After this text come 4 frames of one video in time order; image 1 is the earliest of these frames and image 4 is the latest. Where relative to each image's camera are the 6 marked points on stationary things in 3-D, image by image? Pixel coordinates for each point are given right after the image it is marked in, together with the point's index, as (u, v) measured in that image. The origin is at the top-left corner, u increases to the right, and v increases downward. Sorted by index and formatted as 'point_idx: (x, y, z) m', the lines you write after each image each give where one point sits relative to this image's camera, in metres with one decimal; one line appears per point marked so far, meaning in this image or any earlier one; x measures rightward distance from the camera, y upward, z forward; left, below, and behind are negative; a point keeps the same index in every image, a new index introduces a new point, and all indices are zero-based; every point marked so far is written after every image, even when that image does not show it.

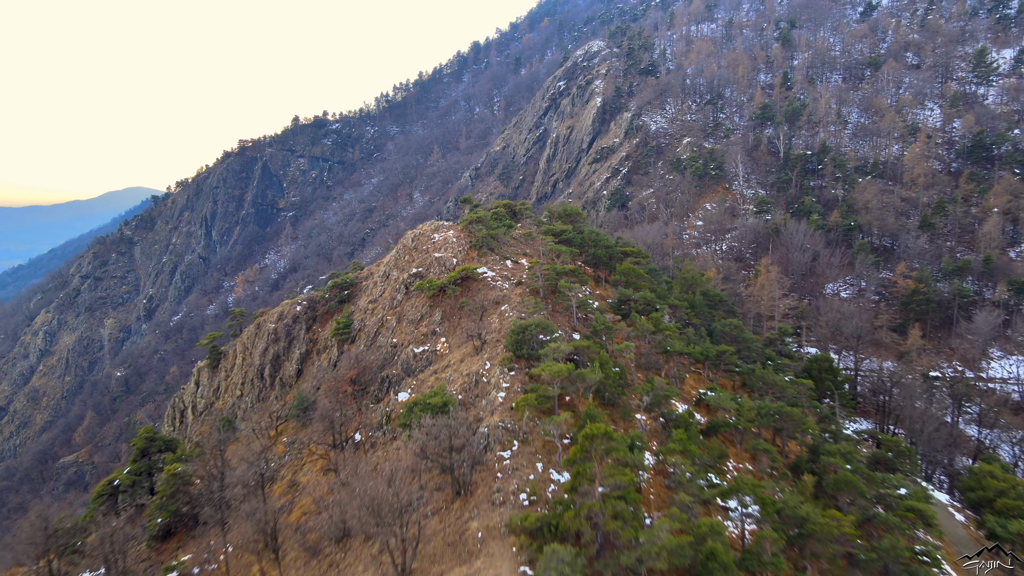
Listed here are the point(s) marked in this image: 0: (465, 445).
0: (-0.9, -2.9, +13.9) m
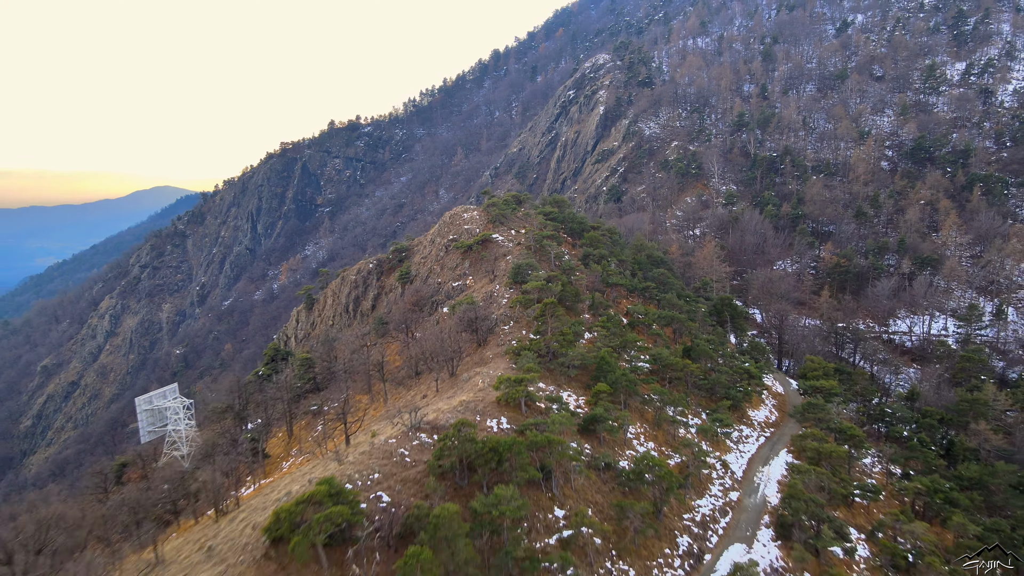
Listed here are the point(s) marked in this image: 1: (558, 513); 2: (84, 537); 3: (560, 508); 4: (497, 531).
0: (-1.0, -1.2, +25.4) m
1: (+0.9, -4.7, +15.6) m
2: (-10.0, -5.7, +17.1) m
3: (+1.0, -4.6, +15.8) m
4: (-0.3, -4.5, +14.0) m
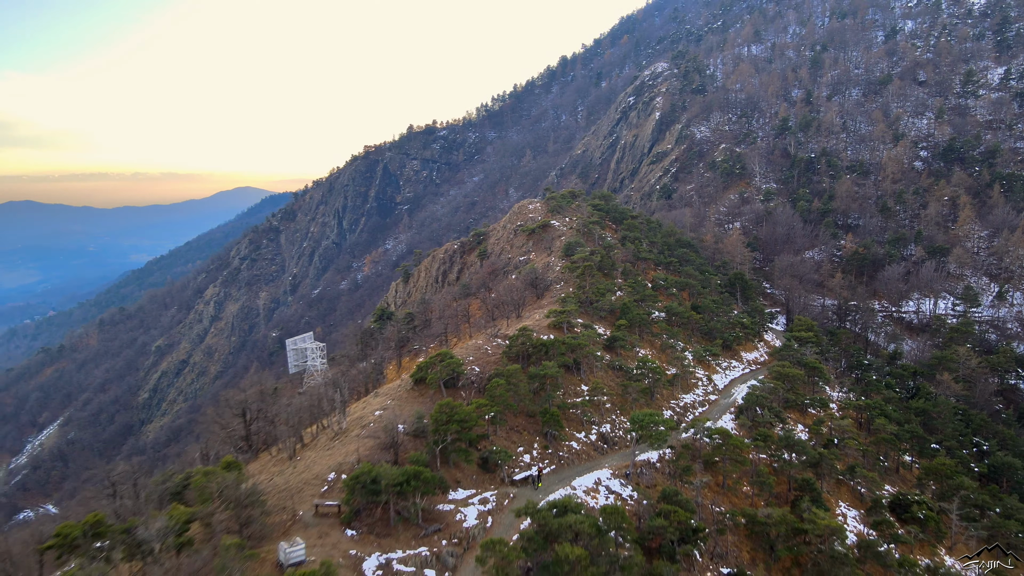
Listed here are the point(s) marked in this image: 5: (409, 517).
0: (+1.3, +0.2, +34.6) m
1: (+2.4, -3.3, +24.8) m
2: (-8.4, -4.1, +27.2) m
3: (+2.4, -3.2, +25.0) m
4: (+1.0, -3.1, +23.3) m
5: (-2.2, -4.9, +16.3) m
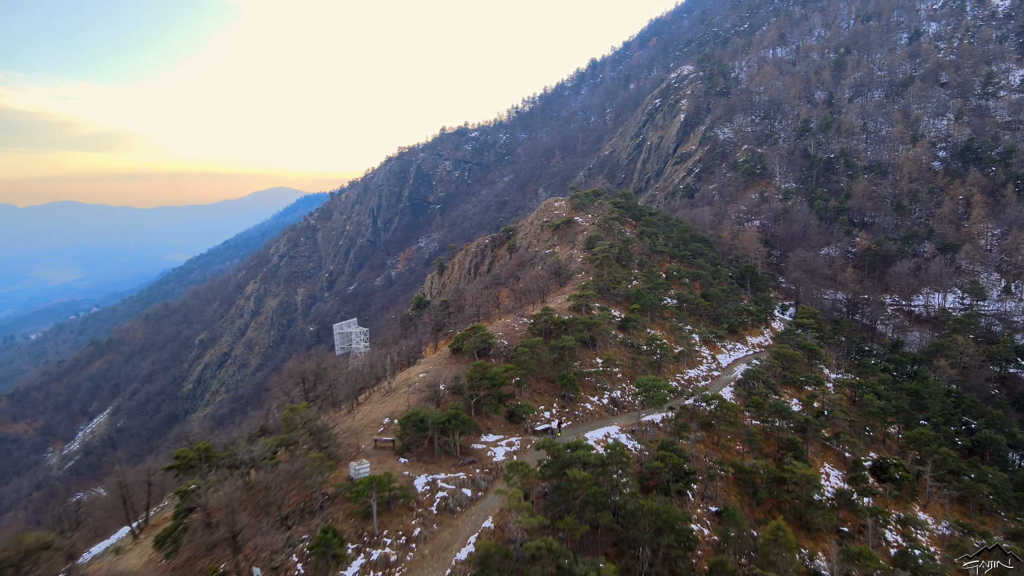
0: (+2.6, +0.8, +38.3) m
1: (+3.3, -2.7, +28.4) m
2: (-7.4, -3.5, +31.3) m
3: (+3.3, -2.7, +28.6) m
4: (+1.8, -2.5, +26.9) m
5: (-1.7, -4.4, +20.1) m
